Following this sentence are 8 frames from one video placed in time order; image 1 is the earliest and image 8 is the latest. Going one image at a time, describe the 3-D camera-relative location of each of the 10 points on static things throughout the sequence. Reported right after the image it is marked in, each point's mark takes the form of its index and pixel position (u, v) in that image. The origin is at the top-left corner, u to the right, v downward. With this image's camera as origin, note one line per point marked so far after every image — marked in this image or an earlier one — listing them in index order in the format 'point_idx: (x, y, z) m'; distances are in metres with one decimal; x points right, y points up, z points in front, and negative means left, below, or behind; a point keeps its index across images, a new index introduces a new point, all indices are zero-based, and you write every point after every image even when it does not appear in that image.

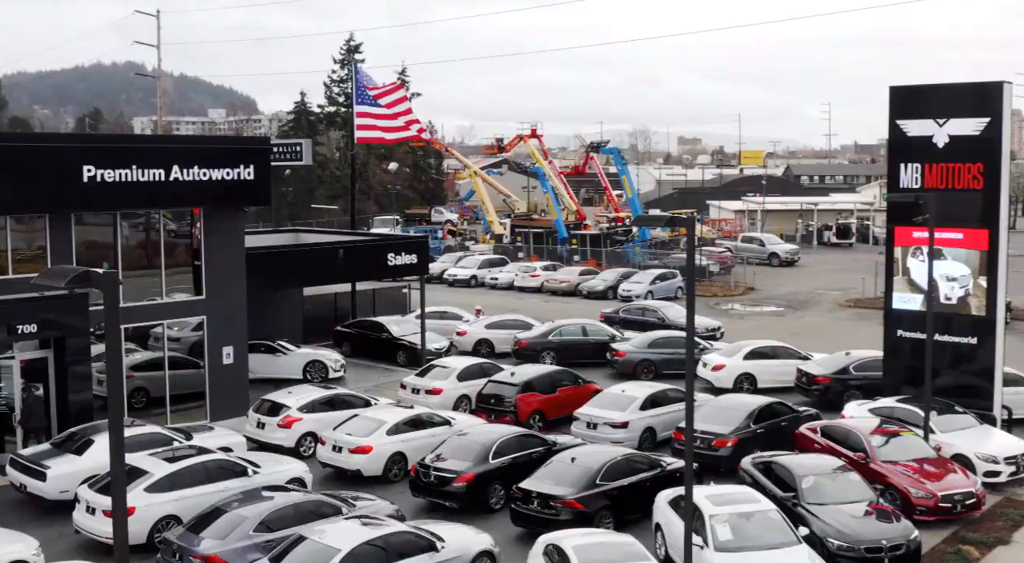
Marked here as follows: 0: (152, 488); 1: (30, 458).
0: (-5.5, -3.1, +16.7) m
1: (-7.9, -2.9, +17.9) m
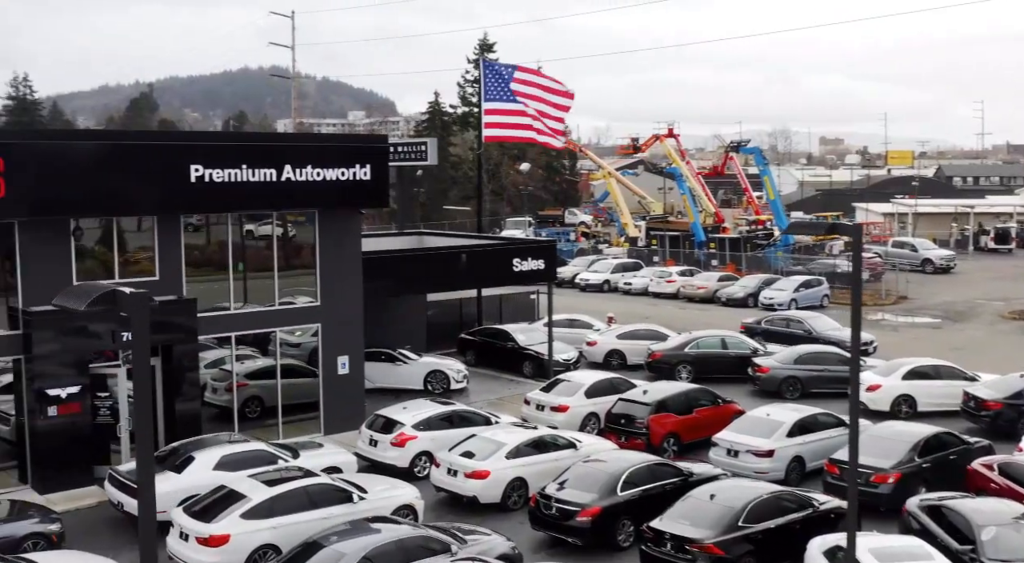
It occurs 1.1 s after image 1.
0: (-3.7, -3.3, +15.4) m
1: (-5.9, -3.0, +16.9) m
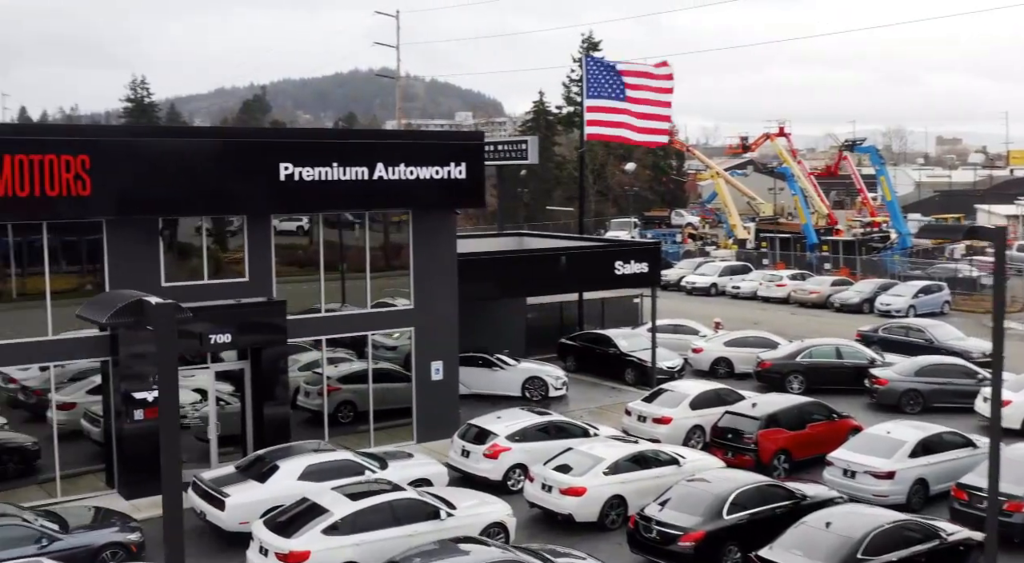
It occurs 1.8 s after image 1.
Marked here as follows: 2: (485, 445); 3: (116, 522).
0: (-2.4, -3.3, +14.7) m
1: (-4.5, -3.0, +16.3) m
2: (-0.5, -2.9, +19.5) m
3: (-5.4, -3.3, +15.0) m
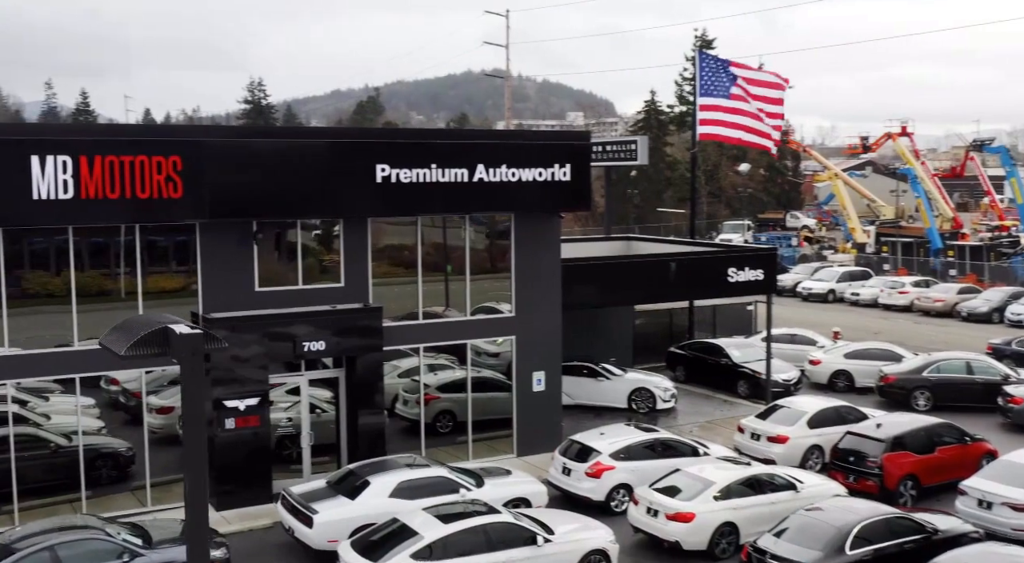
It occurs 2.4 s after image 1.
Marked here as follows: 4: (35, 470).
0: (-1.1, -3.4, +13.8) m
1: (-3.1, -3.1, +15.7) m
2: (+1.3, -3.1, +18.4) m
3: (-4.1, -3.4, +14.5) m
4: (-7.5, -2.9, +16.9) m
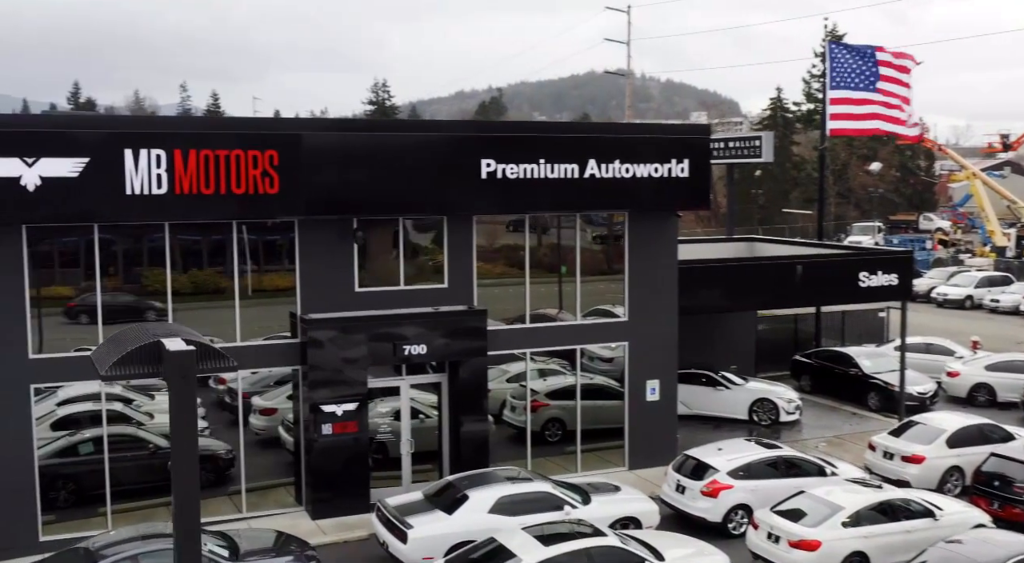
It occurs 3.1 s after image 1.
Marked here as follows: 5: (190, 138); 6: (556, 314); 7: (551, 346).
0: (+0.1, -3.5, +12.8) m
1: (-1.6, -3.1, +14.9) m
2: (+3.0, -3.1, +17.1) m
3: (-2.8, -3.4, +13.8) m
4: (-5.9, -2.9, +16.6) m
5: (-4.7, +2.1, +15.9) m
6: (+0.8, -0.6, +19.8) m
7: (+0.7, -1.1, +19.7) m
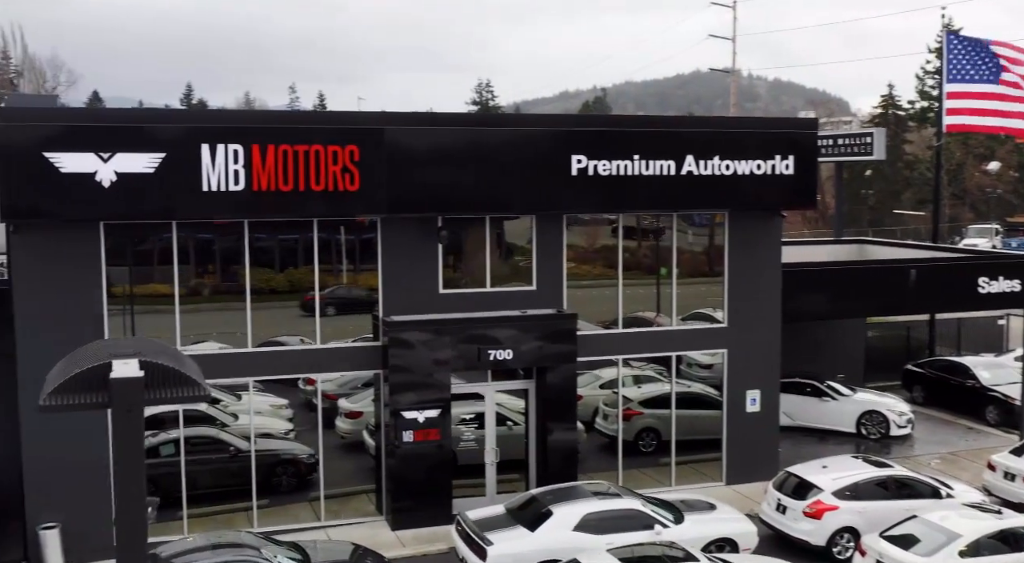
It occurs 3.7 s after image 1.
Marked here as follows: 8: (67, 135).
0: (+1.0, -3.5, +12.0) m
1: (-0.5, -3.1, +14.2) m
2: (+4.3, -3.2, +16.0) m
3: (-1.8, -3.4, +13.2) m
4: (-4.6, -2.9, +16.2) m
5: (-3.4, +2.1, +15.5) m
6: (+2.4, -0.6, +18.8) m
7: (+2.3, -1.2, +18.7) m
8: (-6.0, +2.0, +14.6) m
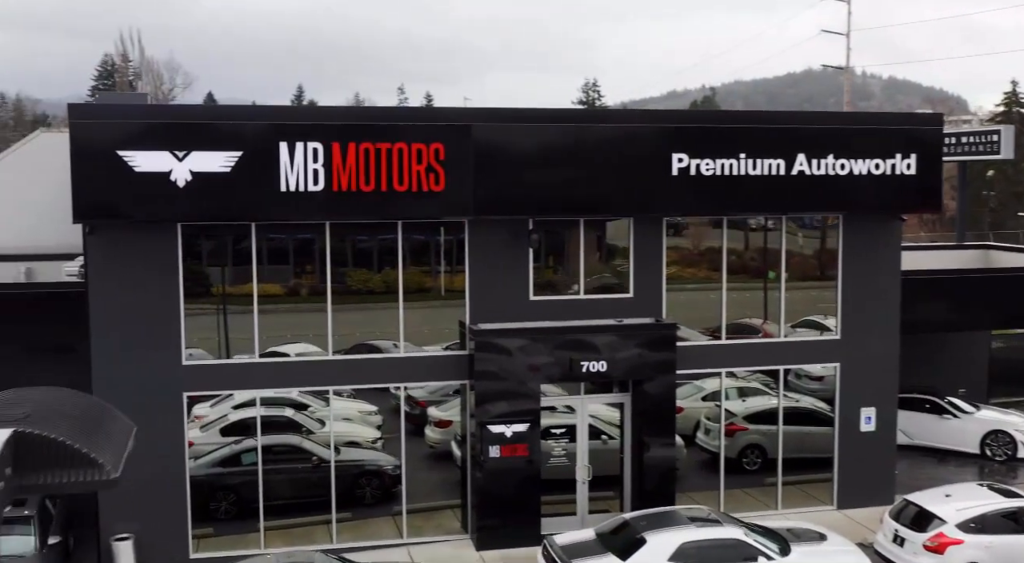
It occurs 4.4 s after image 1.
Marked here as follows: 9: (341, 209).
0: (+1.9, -3.6, +10.9) m
1: (+0.6, -3.2, +13.3) m
2: (+5.5, -3.4, +14.6) m
3: (-0.8, -3.5, +12.4) m
4: (-3.2, -2.9, +15.7) m
5: (-2.1, +2.0, +14.8) m
6: (+3.9, -0.8, +17.6) m
7: (+3.8, -1.3, +17.5) m
8: (-4.8, +1.9, +14.2) m
9: (-2.3, +1.0, +14.9) m
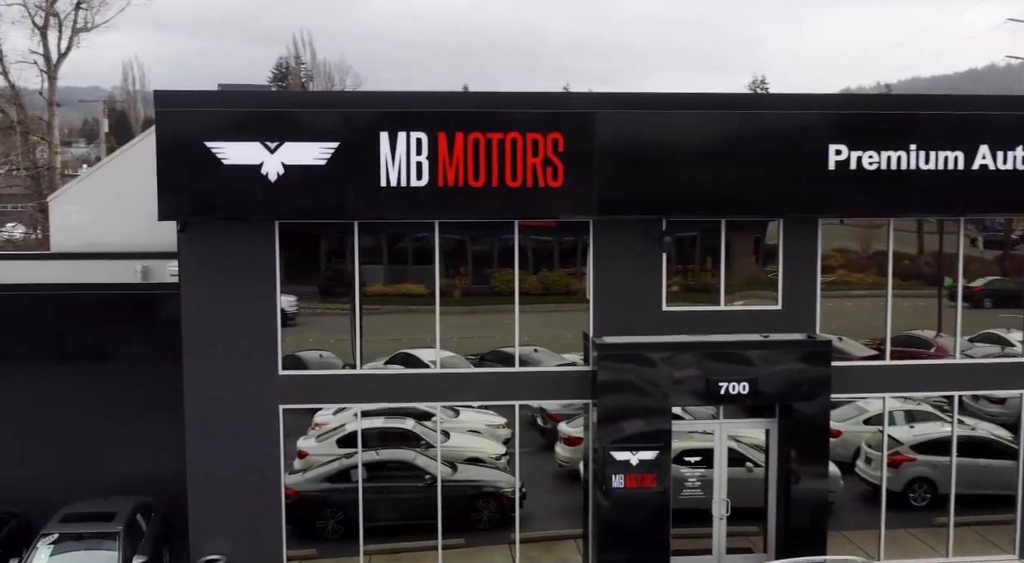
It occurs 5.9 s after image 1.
0: (+2.8, -3.7, +9.1) m
1: (+1.9, -3.3, +11.6) m
2: (+7.0, -3.5, +12.2) m
3: (+0.4, -3.6, +10.9) m
4: (-1.6, -3.0, +14.5) m
5: (-0.5, +2.0, +13.5) m
6: (+5.8, -0.9, +15.4) m
7: (+5.7, -1.5, +15.3) m
8: (-3.3, +1.9, +13.3) m
9: (-0.7, +0.9, +13.6) m
